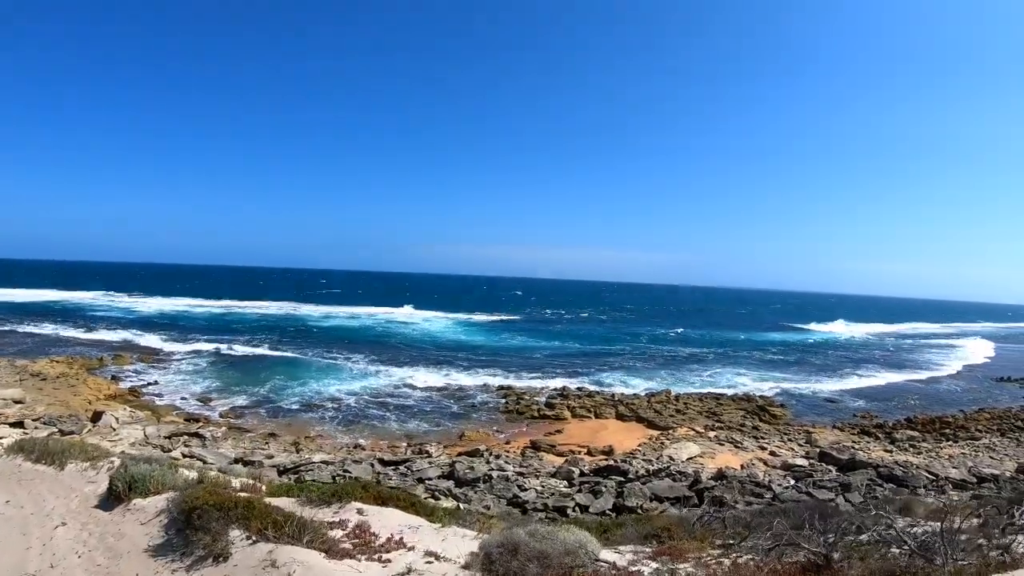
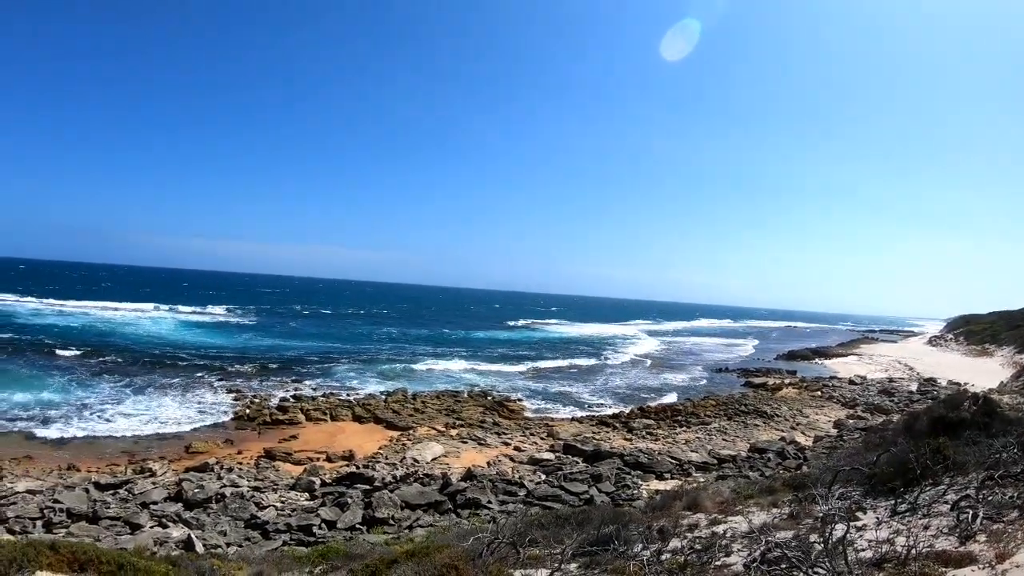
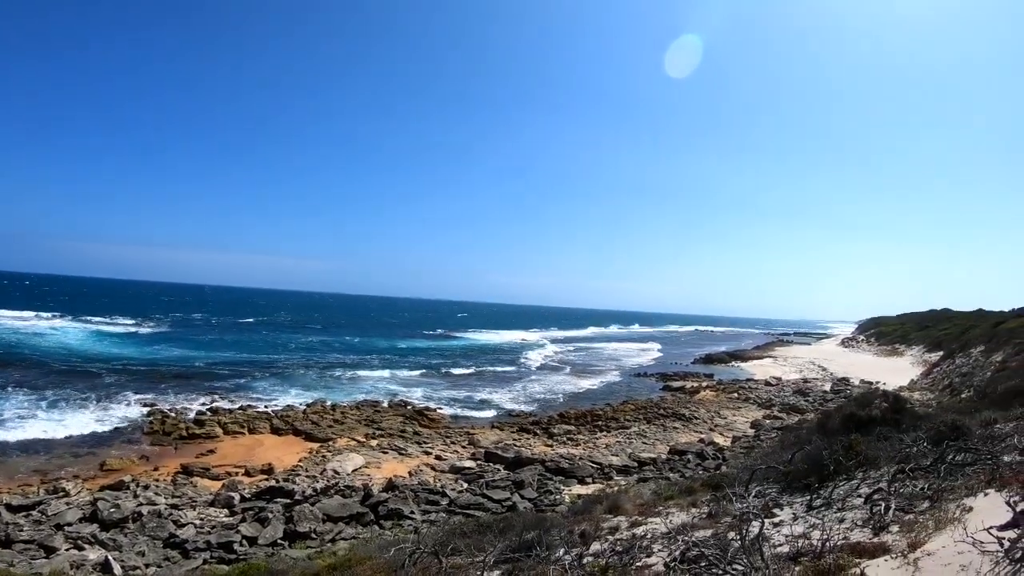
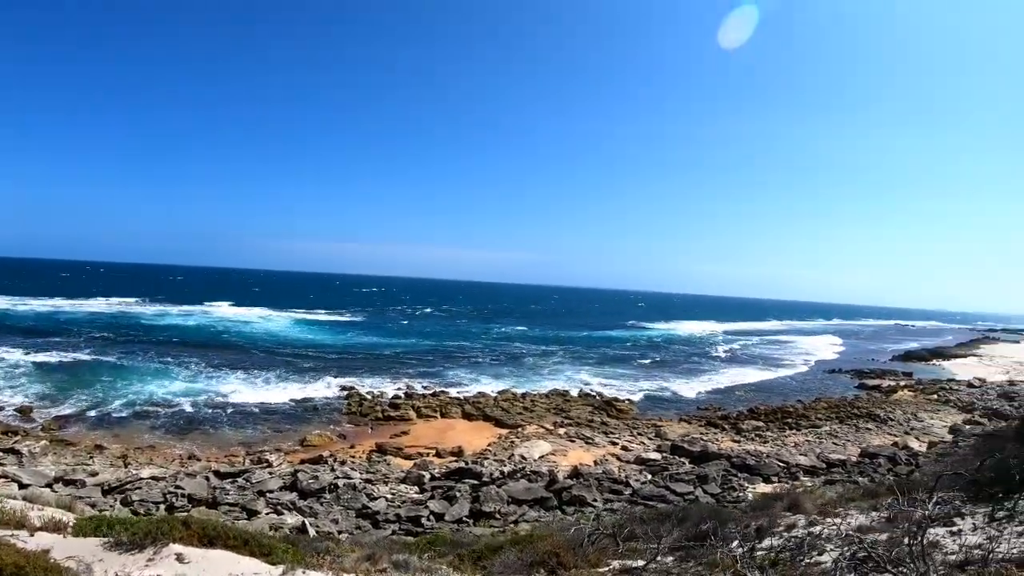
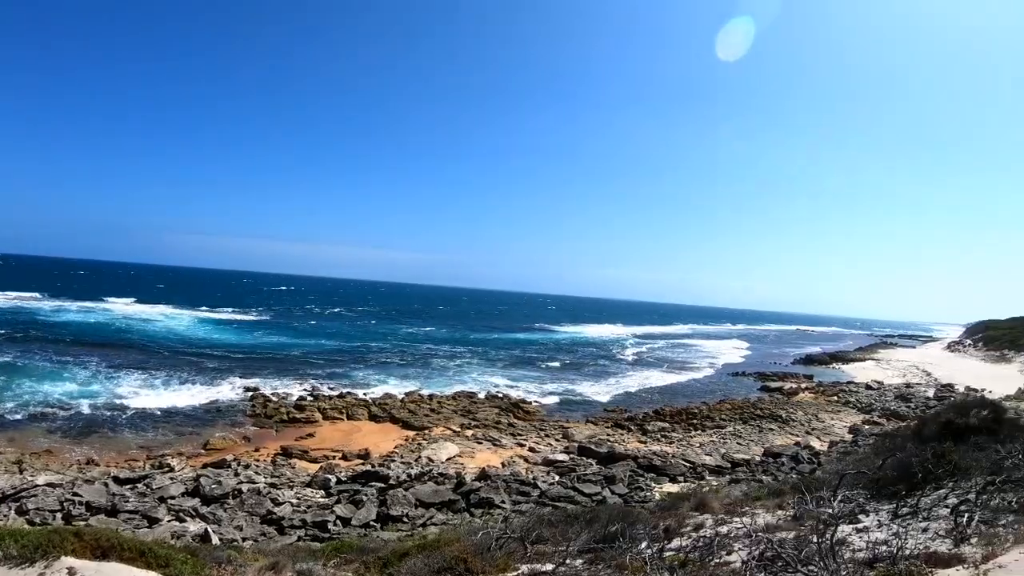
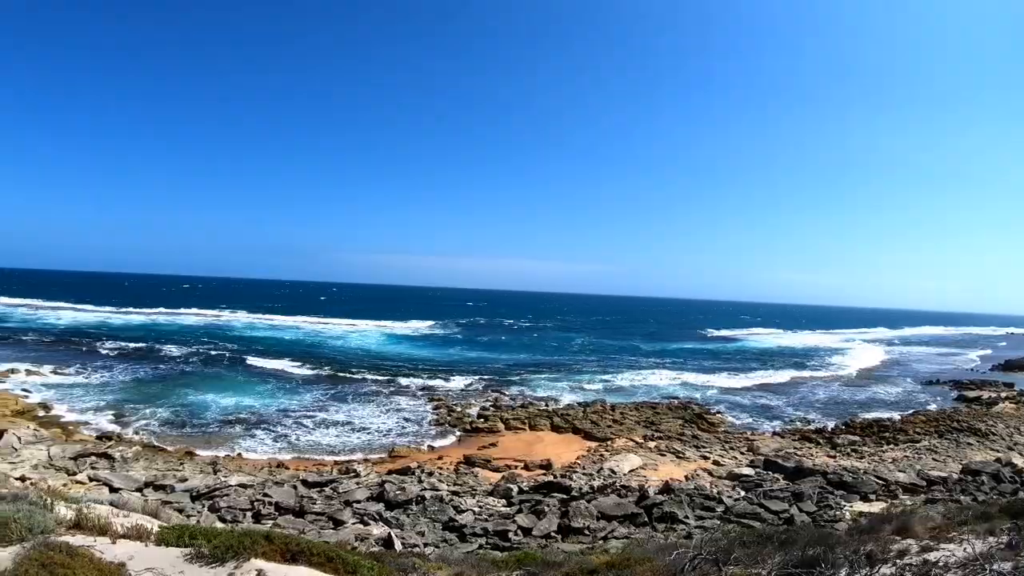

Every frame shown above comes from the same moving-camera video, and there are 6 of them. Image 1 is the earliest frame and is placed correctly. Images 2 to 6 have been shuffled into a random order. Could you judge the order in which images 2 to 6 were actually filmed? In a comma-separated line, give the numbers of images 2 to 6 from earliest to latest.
4, 5, 3, 2, 6
